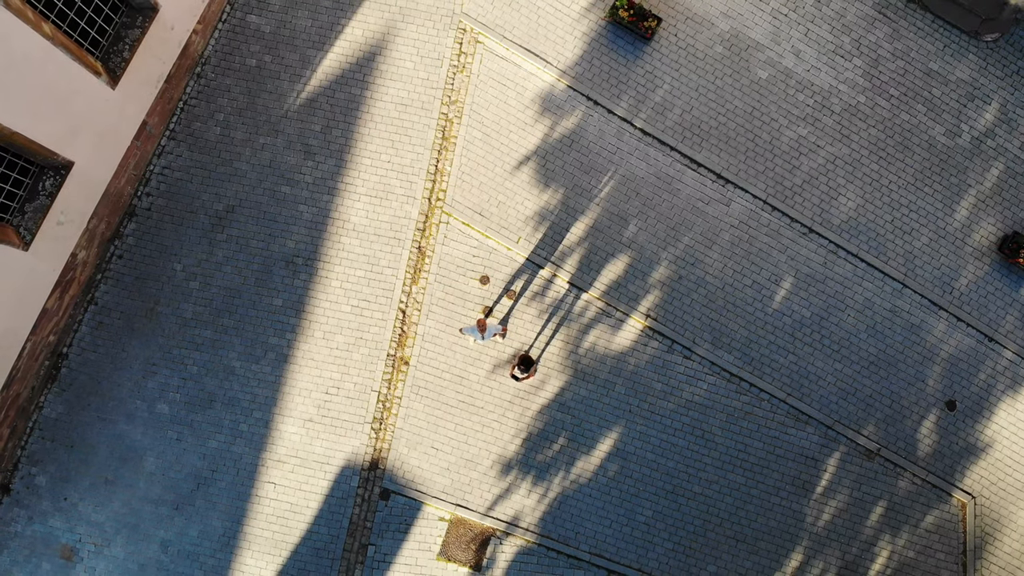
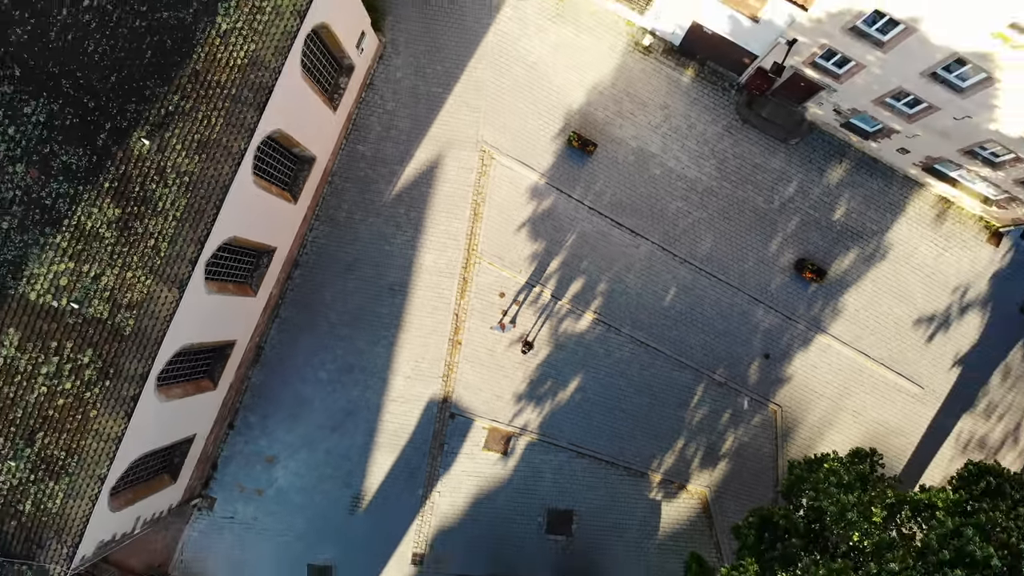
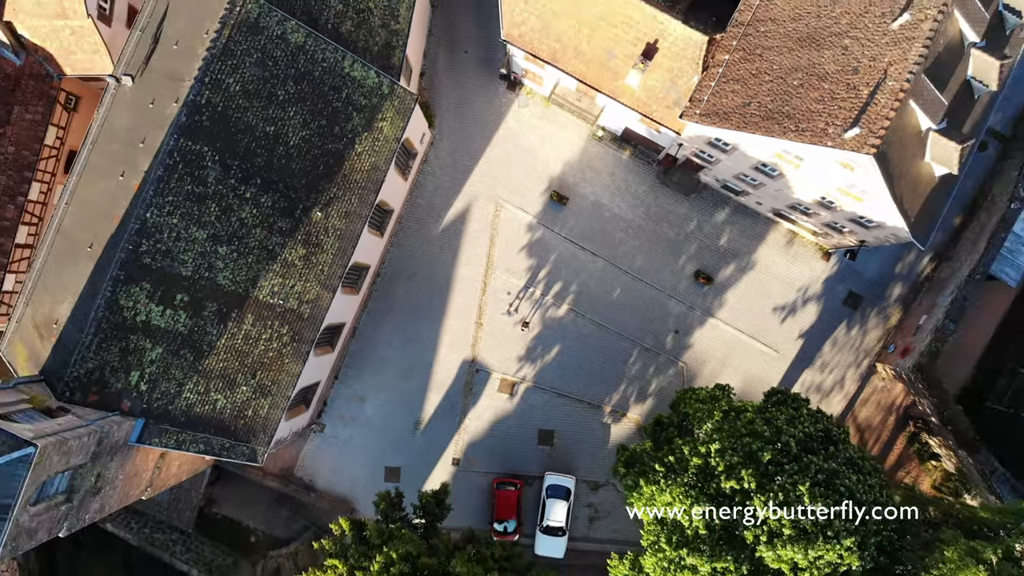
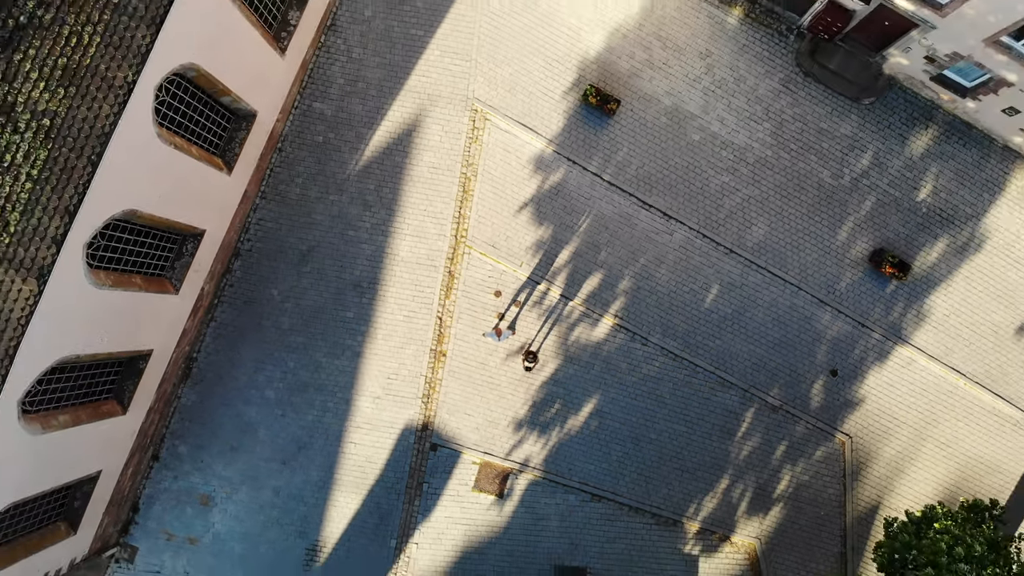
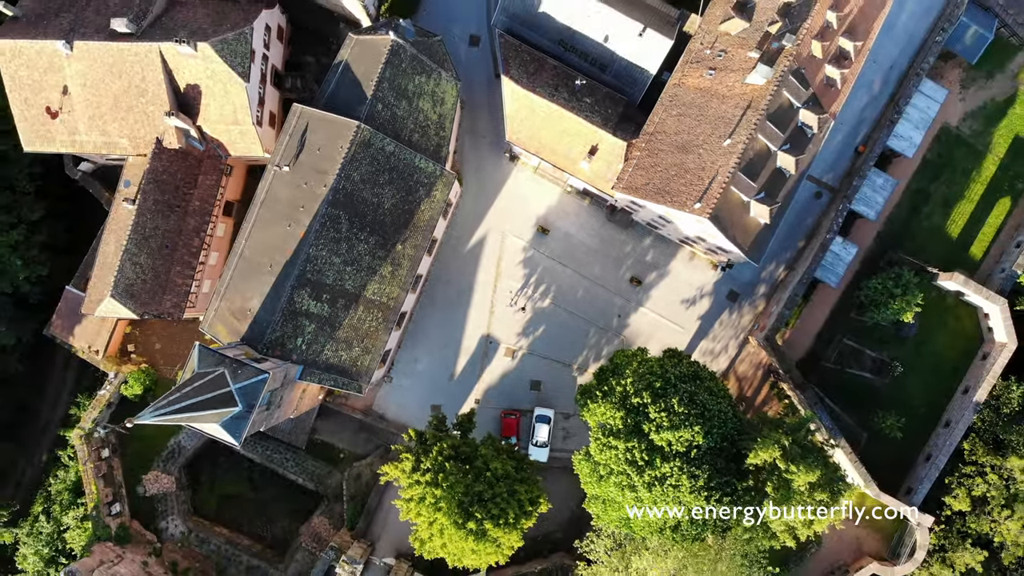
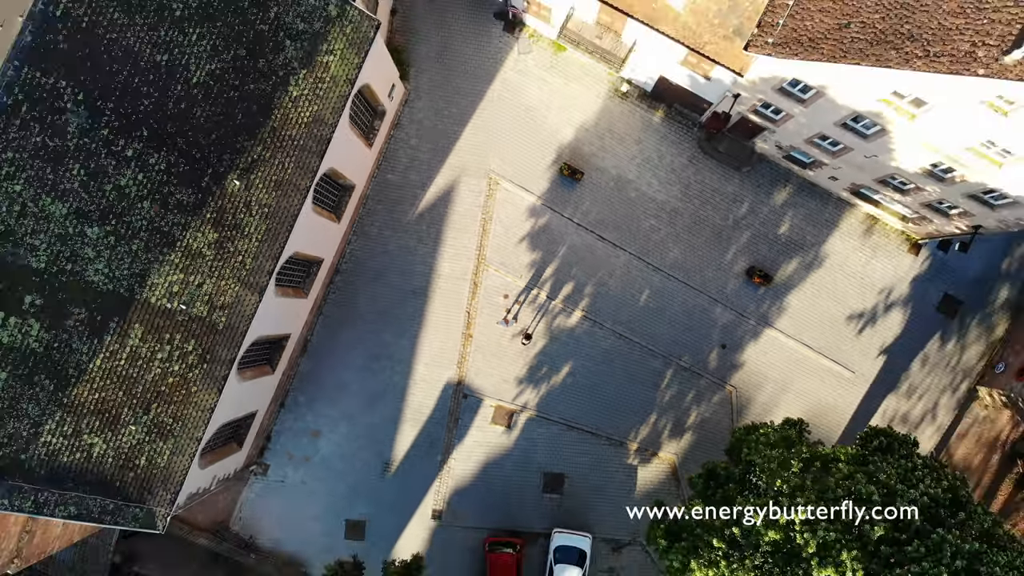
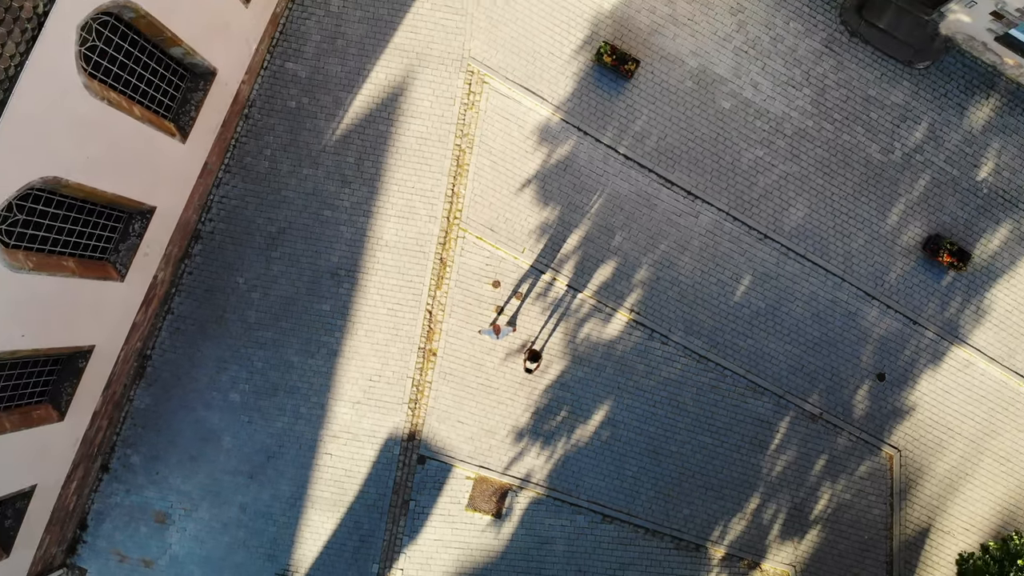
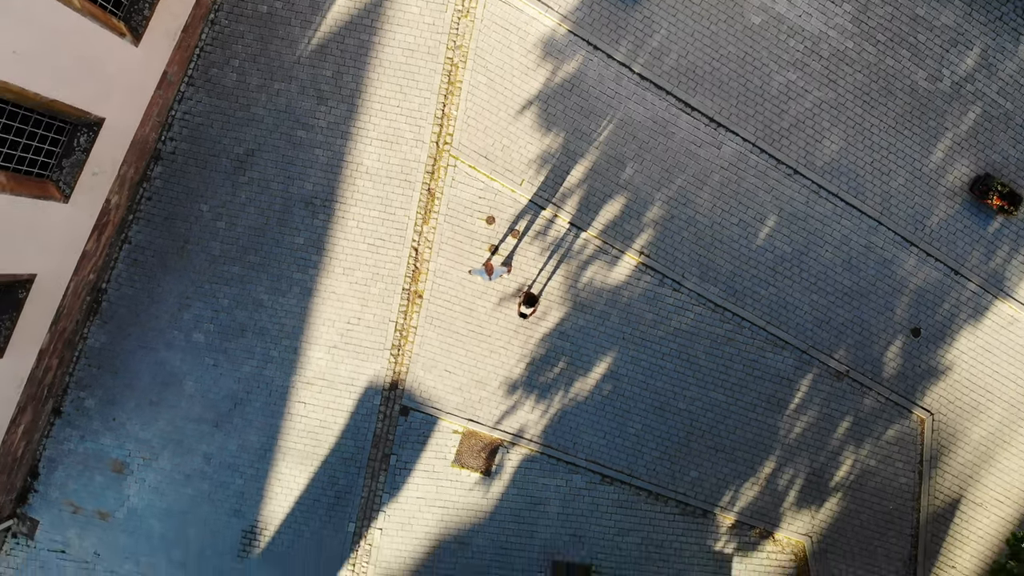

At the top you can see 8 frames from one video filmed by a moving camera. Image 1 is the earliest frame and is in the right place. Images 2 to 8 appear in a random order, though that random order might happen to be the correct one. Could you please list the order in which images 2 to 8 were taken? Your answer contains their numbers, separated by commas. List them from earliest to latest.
8, 7, 4, 2, 6, 3, 5
